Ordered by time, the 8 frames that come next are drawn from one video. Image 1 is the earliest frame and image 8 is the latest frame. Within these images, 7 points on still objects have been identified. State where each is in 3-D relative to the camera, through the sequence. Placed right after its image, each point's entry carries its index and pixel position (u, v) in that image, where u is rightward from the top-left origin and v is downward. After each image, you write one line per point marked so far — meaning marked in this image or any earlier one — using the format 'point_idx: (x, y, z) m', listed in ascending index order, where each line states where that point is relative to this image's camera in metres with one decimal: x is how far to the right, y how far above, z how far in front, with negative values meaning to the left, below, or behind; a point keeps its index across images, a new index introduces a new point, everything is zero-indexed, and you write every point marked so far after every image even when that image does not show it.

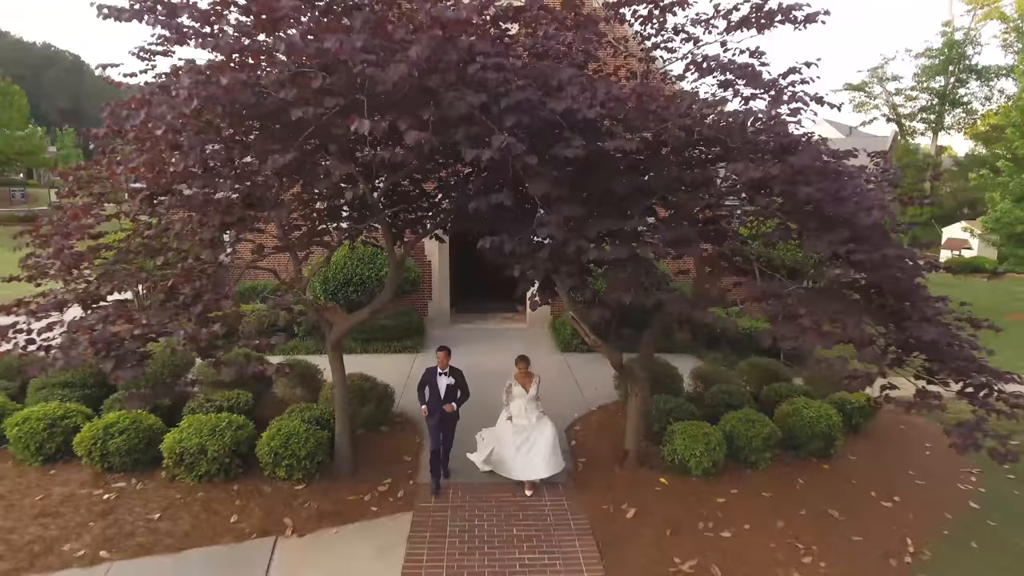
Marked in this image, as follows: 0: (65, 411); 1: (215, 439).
0: (-4.6, -1.3, +6.4) m
1: (-2.8, -1.4, +5.9) m
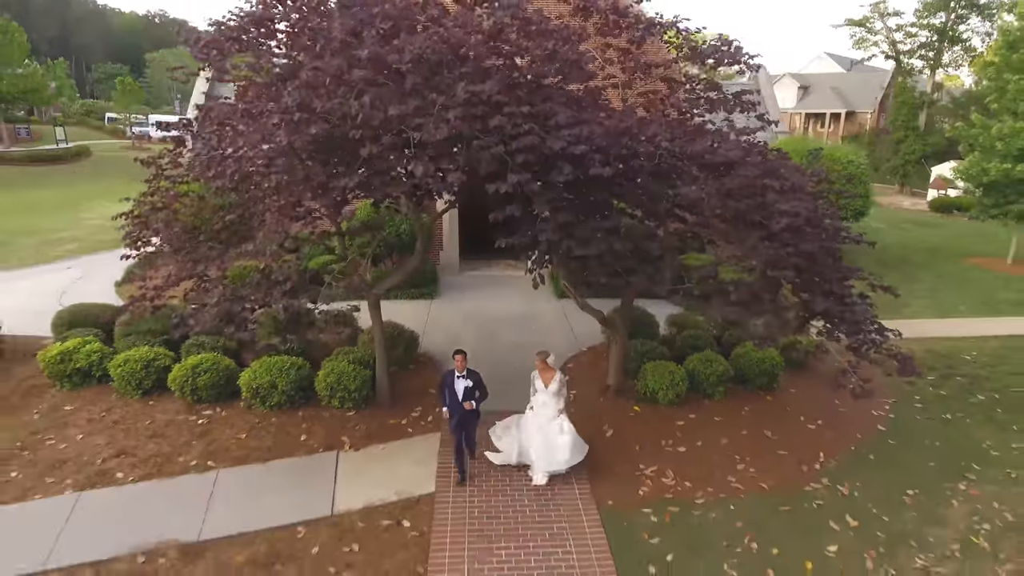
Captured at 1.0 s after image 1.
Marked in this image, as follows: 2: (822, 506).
0: (-4.5, -0.8, +7.9) m
1: (-2.7, -1.1, +7.4) m
2: (+3.0, -2.1, +6.0) m
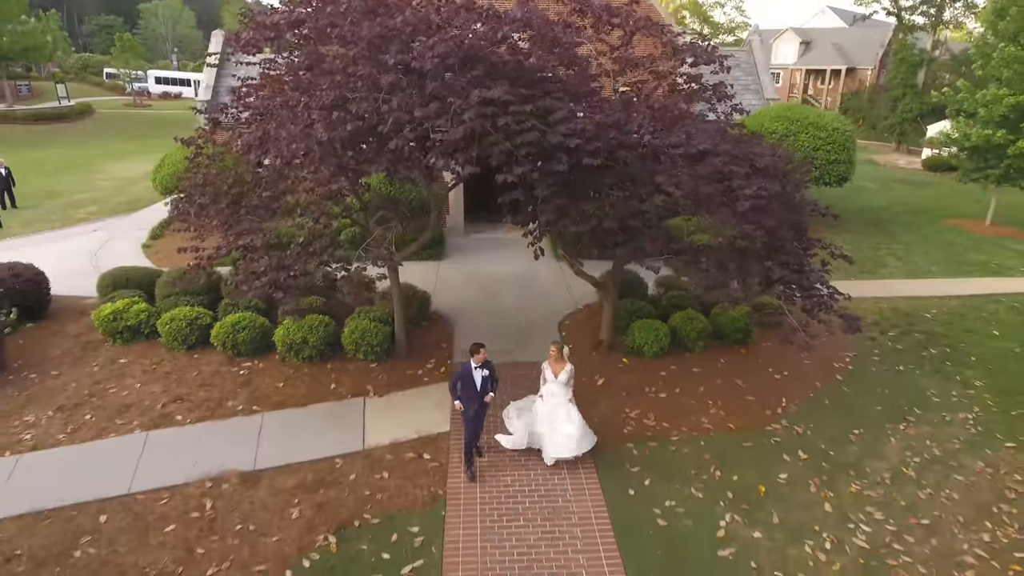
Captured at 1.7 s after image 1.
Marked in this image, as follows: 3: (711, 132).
0: (-4.4, -0.4, +8.9) m
1: (-2.7, -0.6, +8.4) m
2: (+3.0, -1.7, +7.1) m
3: (+2.0, +1.6, +6.4) m
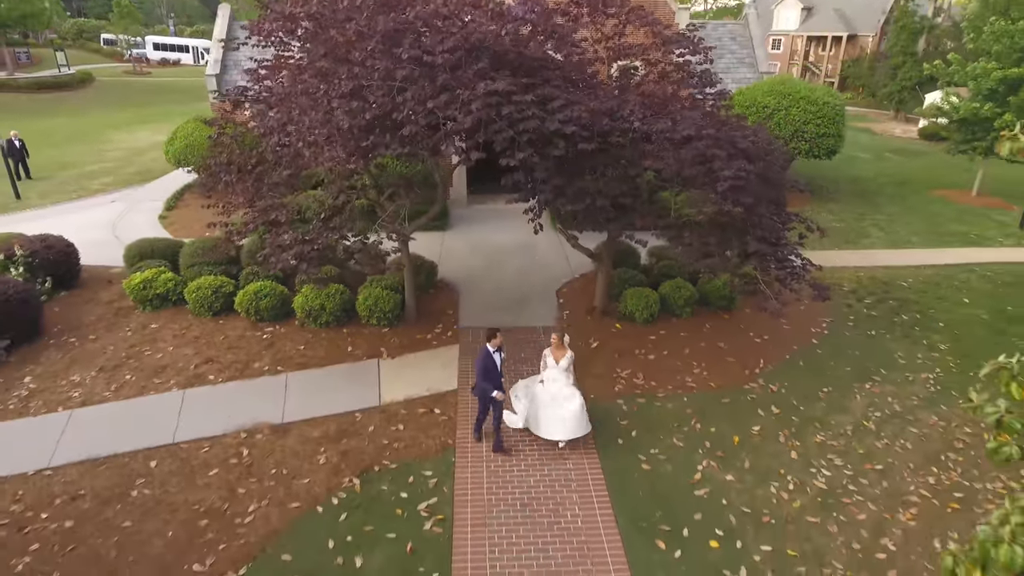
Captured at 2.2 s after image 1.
0: (-4.4, +0.1, +9.6) m
1: (-2.6, -0.2, +9.1) m
2: (+3.0, -1.4, +7.9) m
3: (+2.1, +1.9, +7.0) m
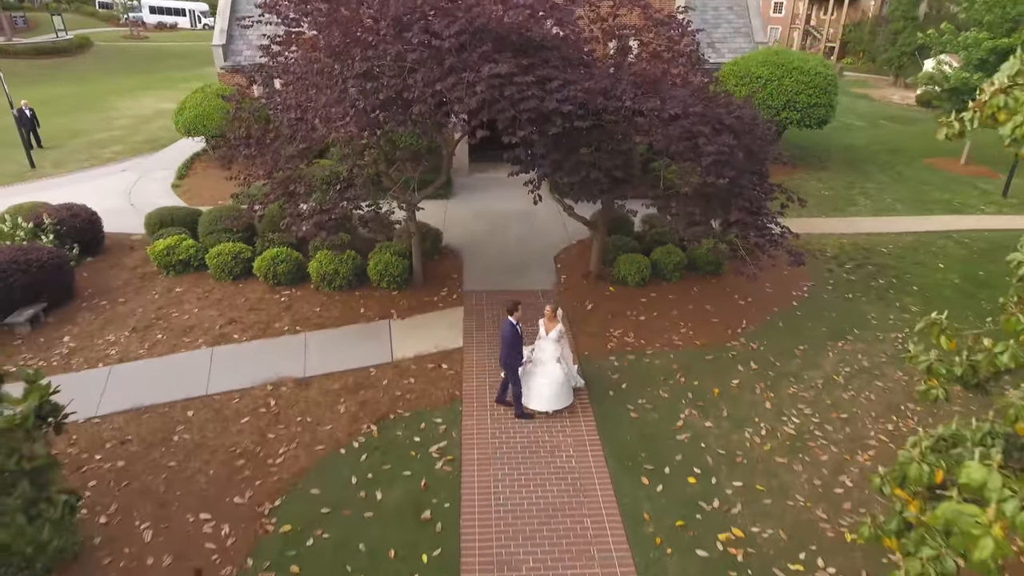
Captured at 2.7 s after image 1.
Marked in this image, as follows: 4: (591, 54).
0: (-4.4, +0.6, +10.2) m
1: (-2.6, +0.3, +9.8) m
2: (+3.1, -0.9, +8.6) m
3: (+2.1, +2.3, +7.6) m
4: (+1.0, +2.9, +7.8) m
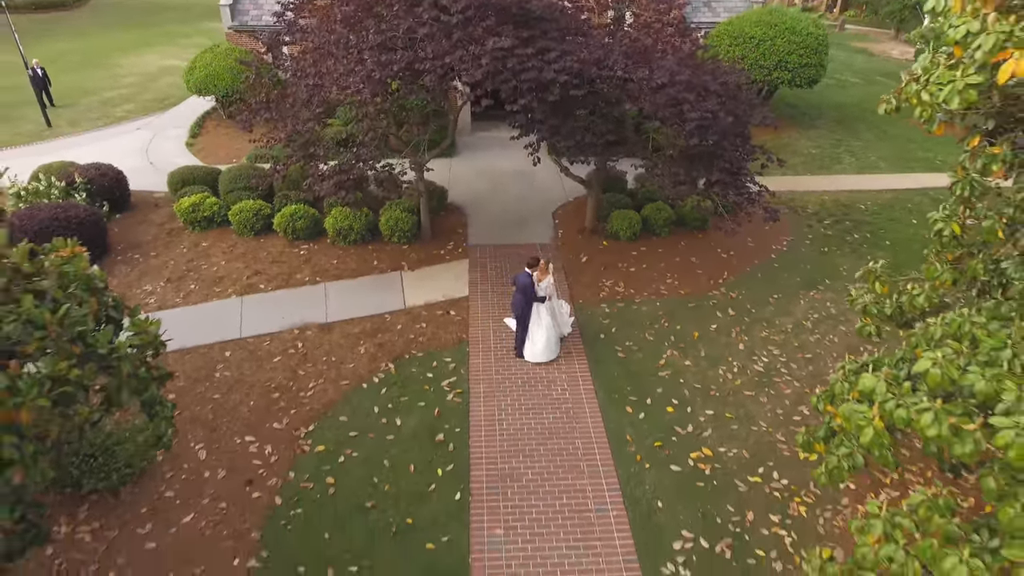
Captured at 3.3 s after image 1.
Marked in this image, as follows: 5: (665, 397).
0: (-4.4, +1.4, +11.0) m
1: (-2.6, +1.1, +10.6) m
2: (+3.1, -0.2, +9.5) m
3: (+2.1, +2.9, +8.2) m
4: (+1.0, +3.5, +8.4) m
5: (+1.9, -1.3, +7.7) m
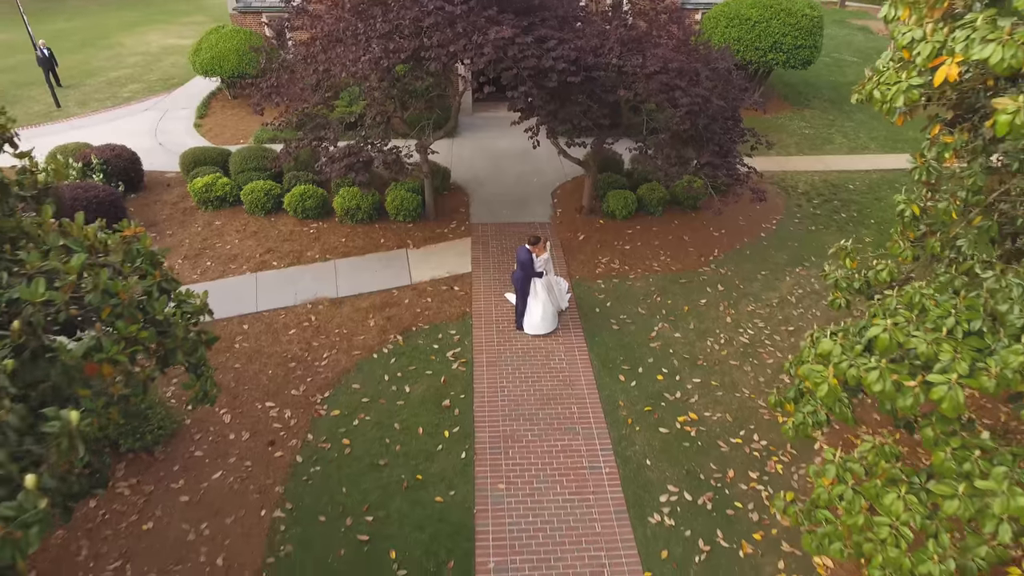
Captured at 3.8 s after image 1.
0: (-4.4, +1.9, +11.5) m
1: (-2.6, +1.5, +11.0) m
2: (+3.1, +0.1, +10.0) m
3: (+2.1, +3.3, +8.6) m
4: (+1.0, +3.9, +8.8) m
5: (+1.9, -1.0, +8.3) m
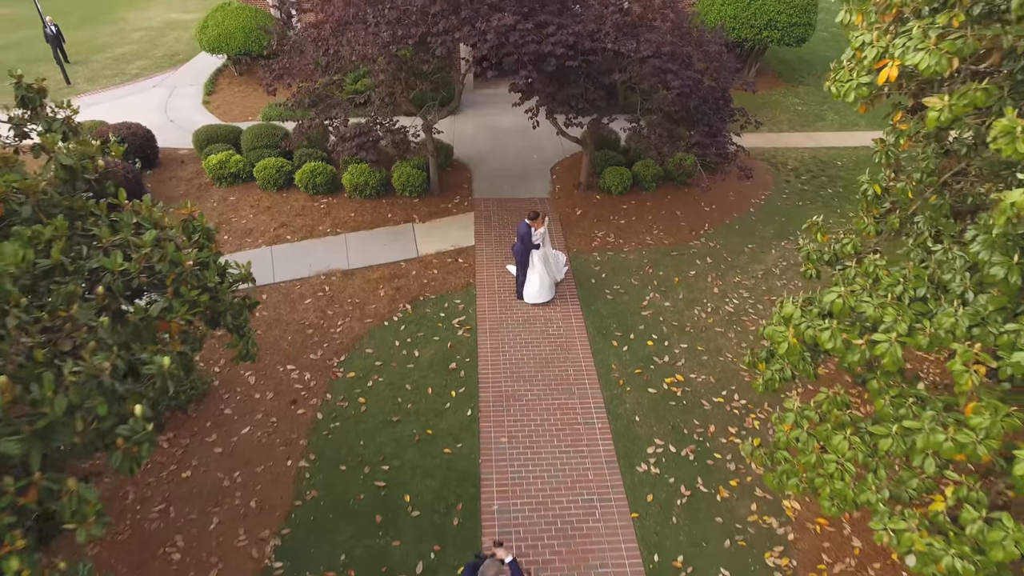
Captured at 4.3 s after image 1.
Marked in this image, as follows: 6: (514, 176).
0: (-4.4, +2.4, +12.0) m
1: (-2.6, +2.0, +11.6) m
2: (+3.1, +0.6, +10.6) m
3: (+2.1, +3.7, +9.1) m
4: (+1.0, +4.3, +9.3) m
5: (+1.9, -0.6, +8.9) m
6: (+0.1, +2.2, +12.7) m
